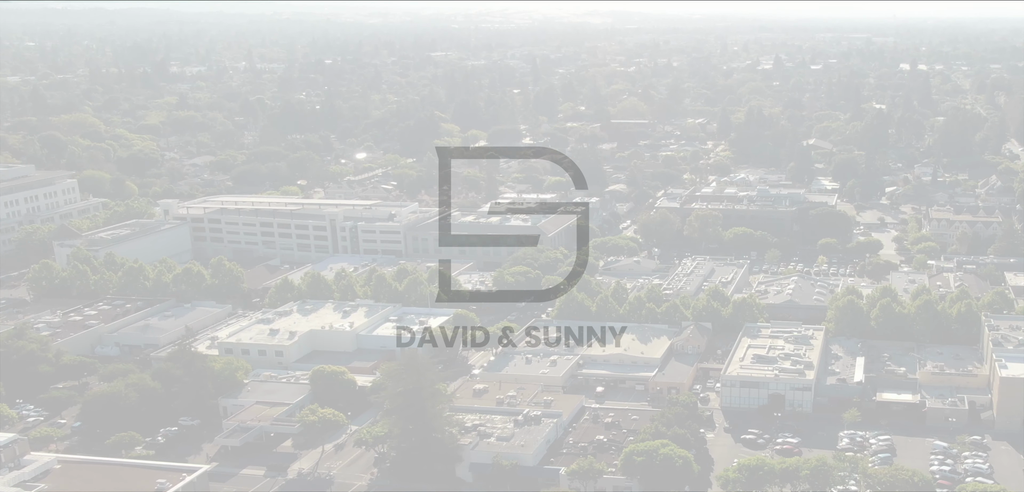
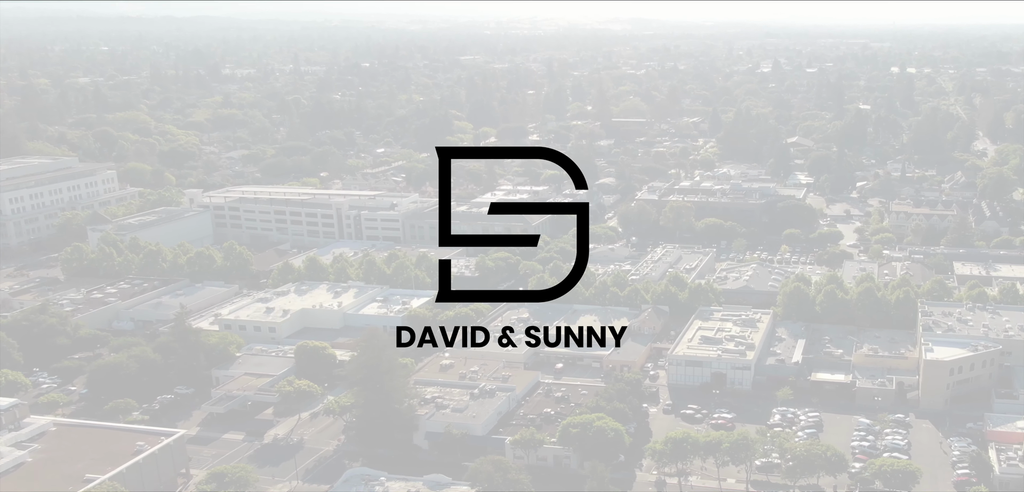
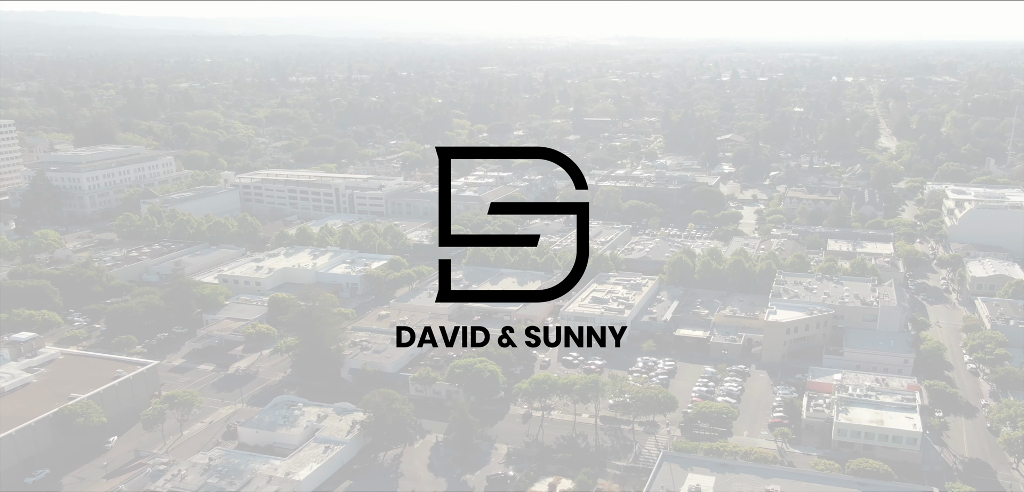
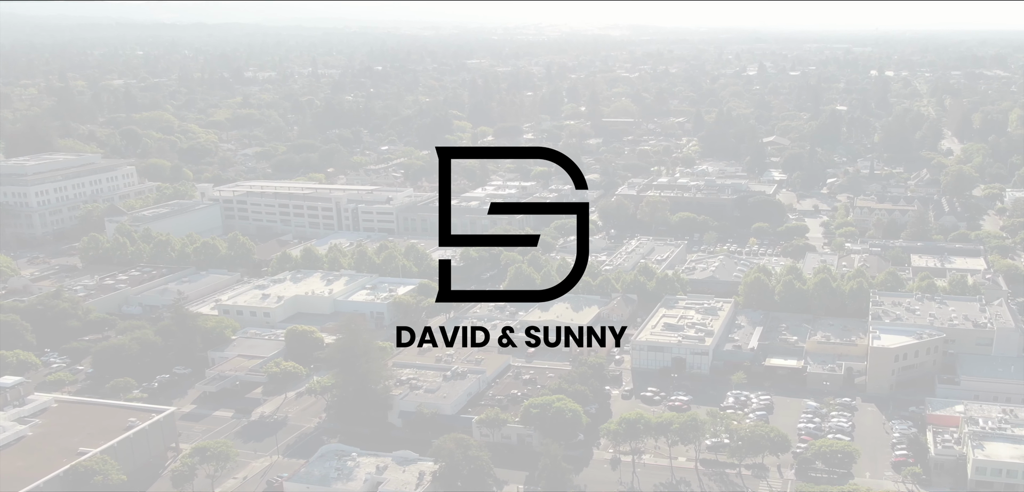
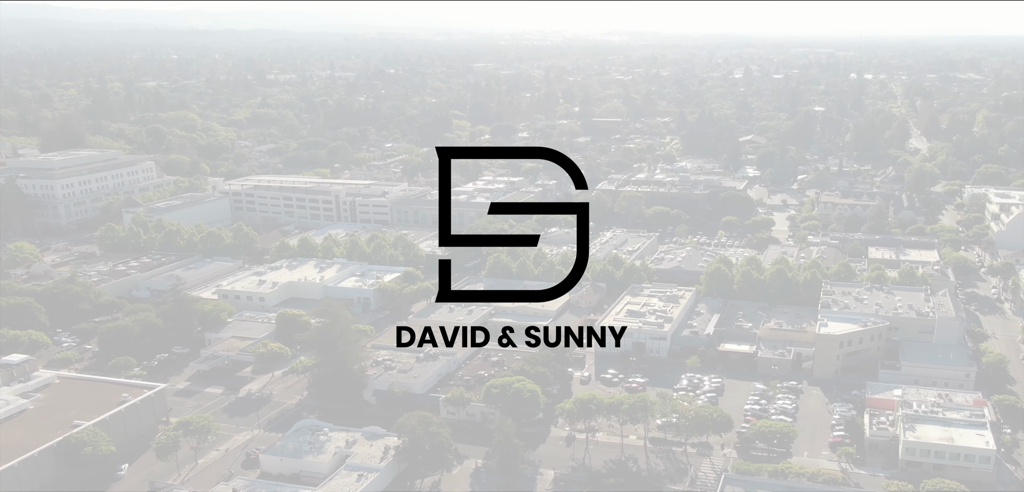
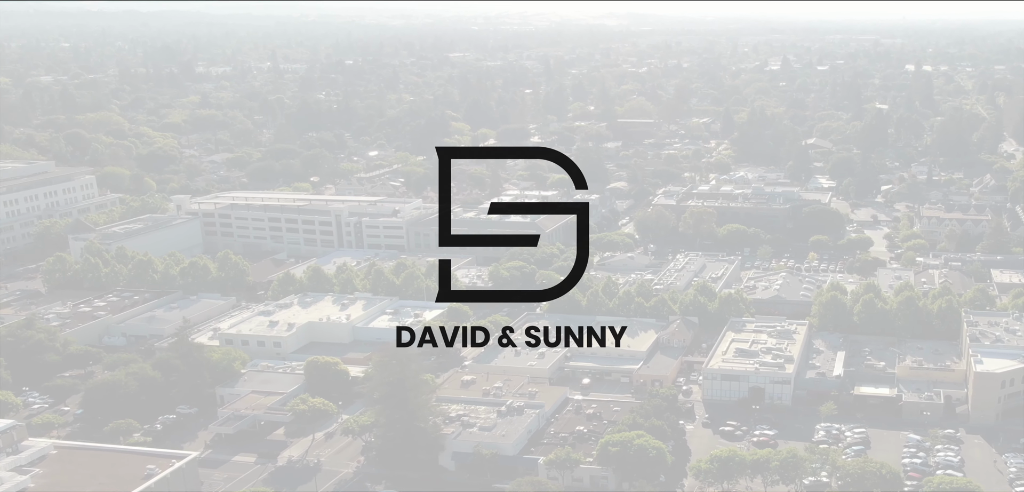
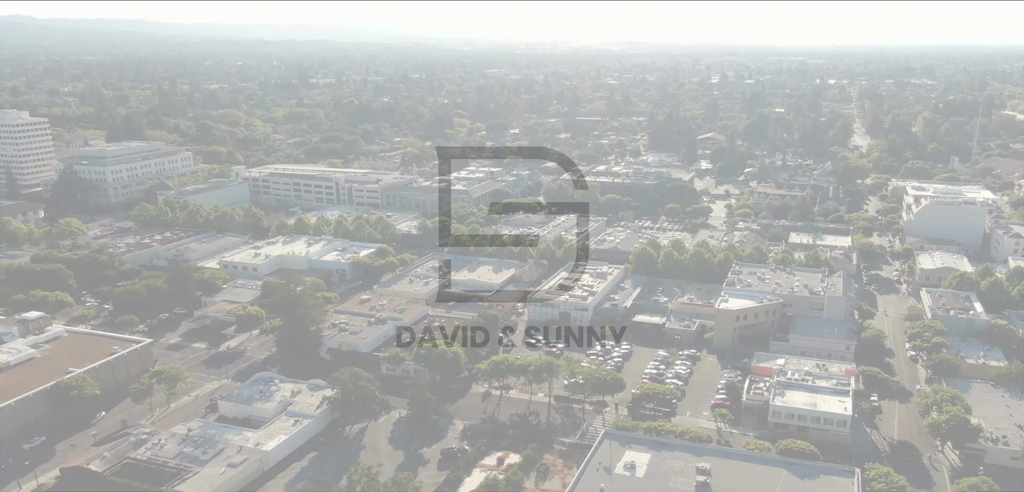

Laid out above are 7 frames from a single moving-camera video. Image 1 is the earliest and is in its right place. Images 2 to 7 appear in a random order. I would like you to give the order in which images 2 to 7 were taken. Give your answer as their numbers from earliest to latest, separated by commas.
6, 2, 4, 5, 3, 7
